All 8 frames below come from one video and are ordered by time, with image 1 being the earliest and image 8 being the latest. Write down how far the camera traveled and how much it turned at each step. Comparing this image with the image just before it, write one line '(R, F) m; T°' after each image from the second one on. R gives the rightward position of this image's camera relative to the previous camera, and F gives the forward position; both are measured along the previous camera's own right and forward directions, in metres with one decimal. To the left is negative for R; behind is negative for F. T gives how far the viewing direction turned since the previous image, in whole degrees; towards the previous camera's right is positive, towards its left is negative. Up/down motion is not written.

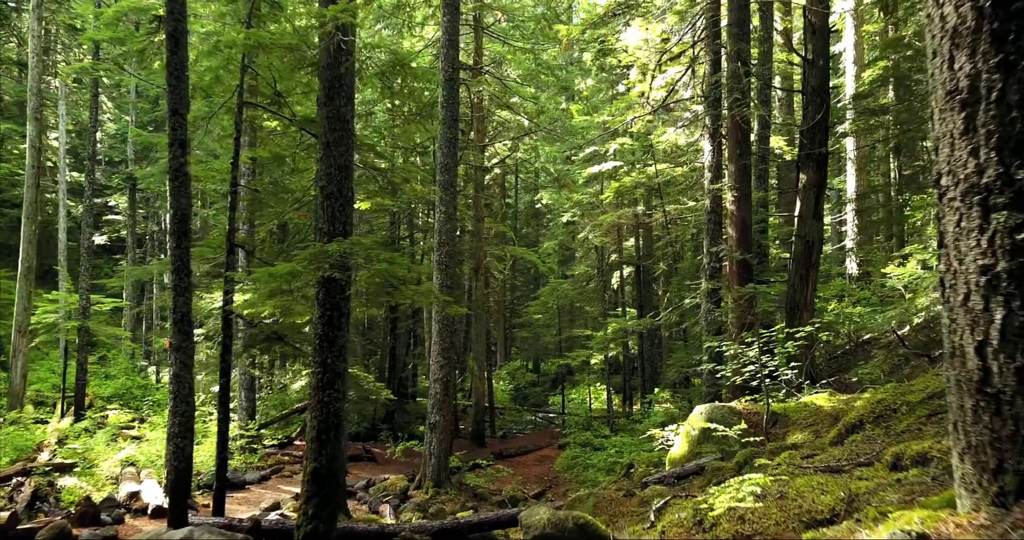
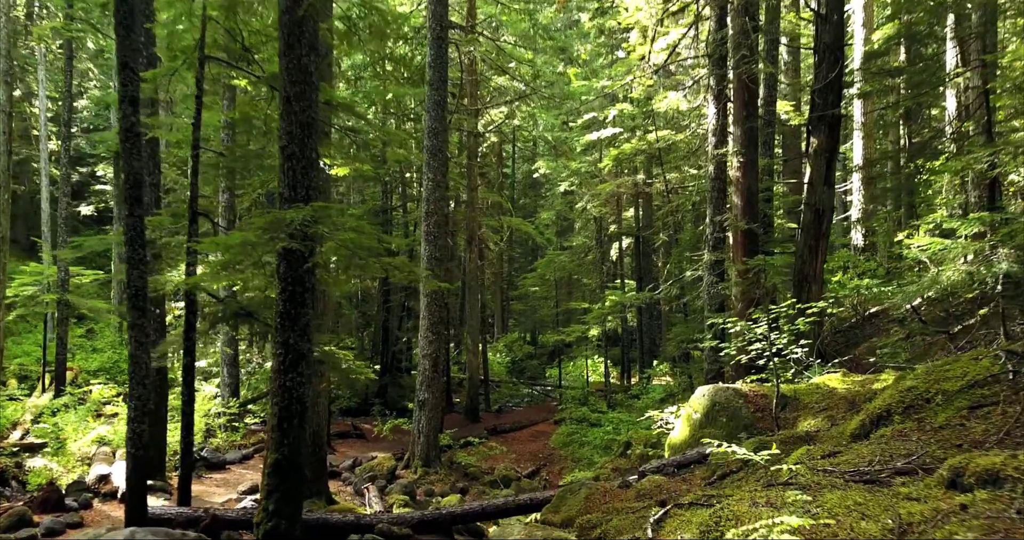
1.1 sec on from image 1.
(+0.1, +0.6) m; 0°
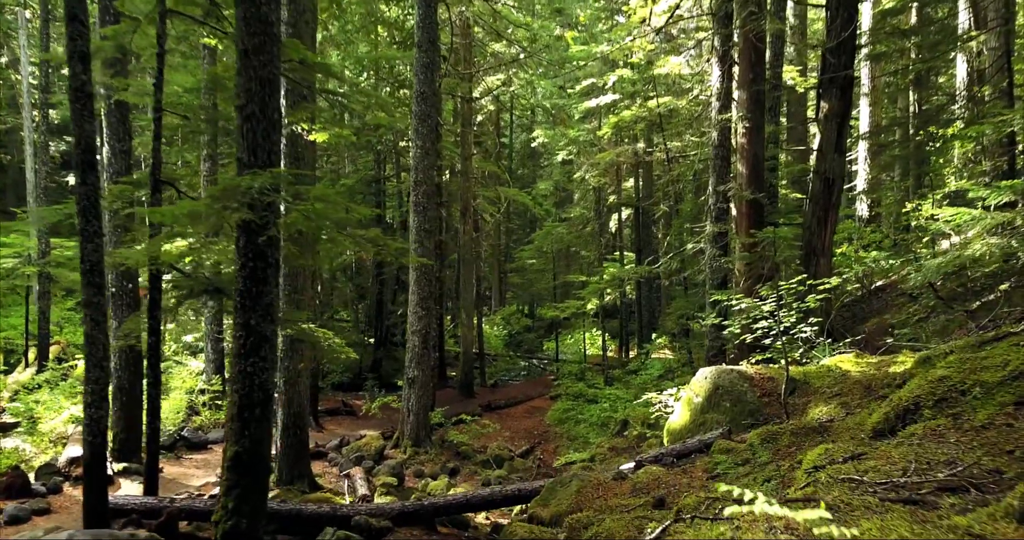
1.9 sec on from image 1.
(+0.1, +0.5) m; 0°
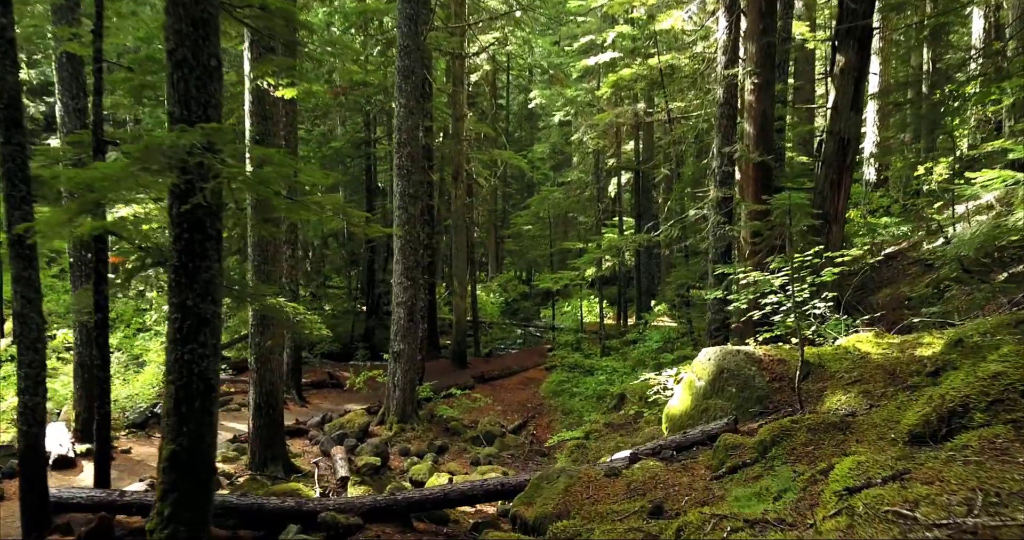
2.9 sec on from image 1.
(+0.1, +0.6) m; 0°
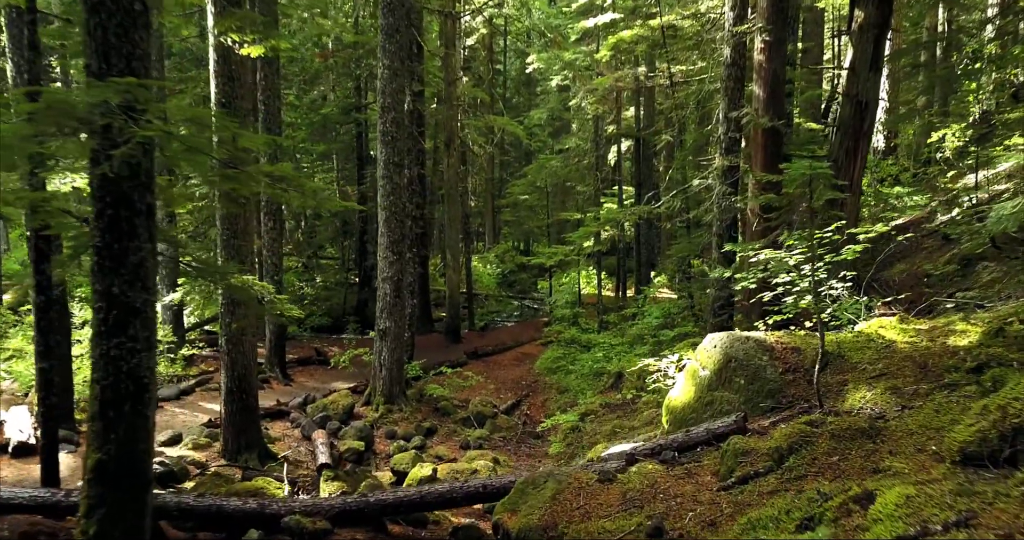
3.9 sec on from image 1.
(+0.1, +0.6) m; 0°
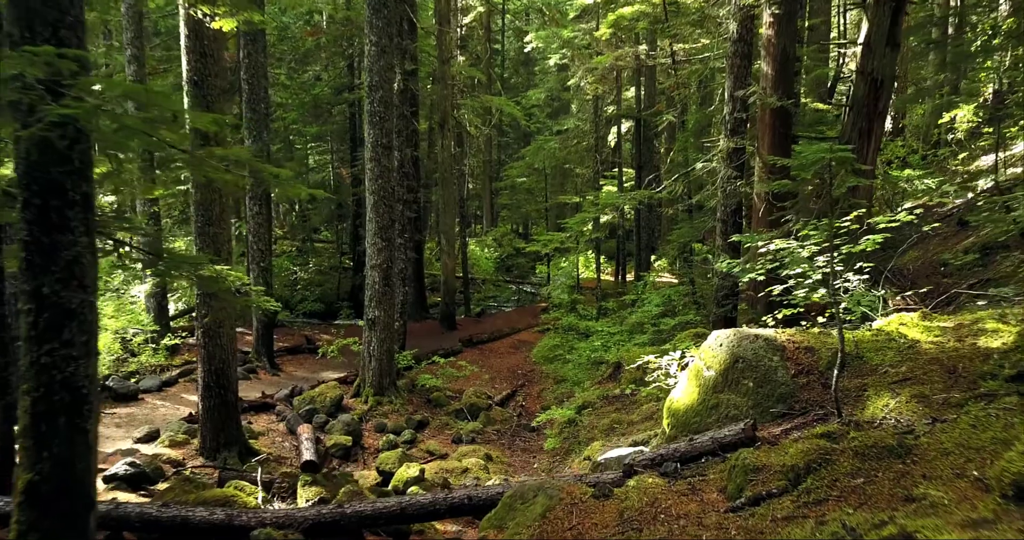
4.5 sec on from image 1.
(+0.1, +0.4) m; 0°
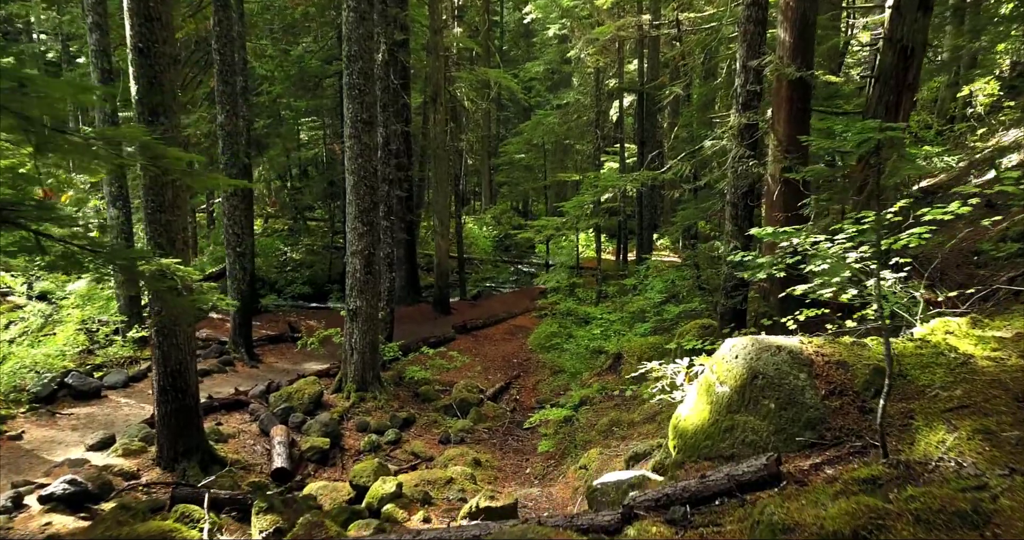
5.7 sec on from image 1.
(+0.1, +0.7) m; 0°
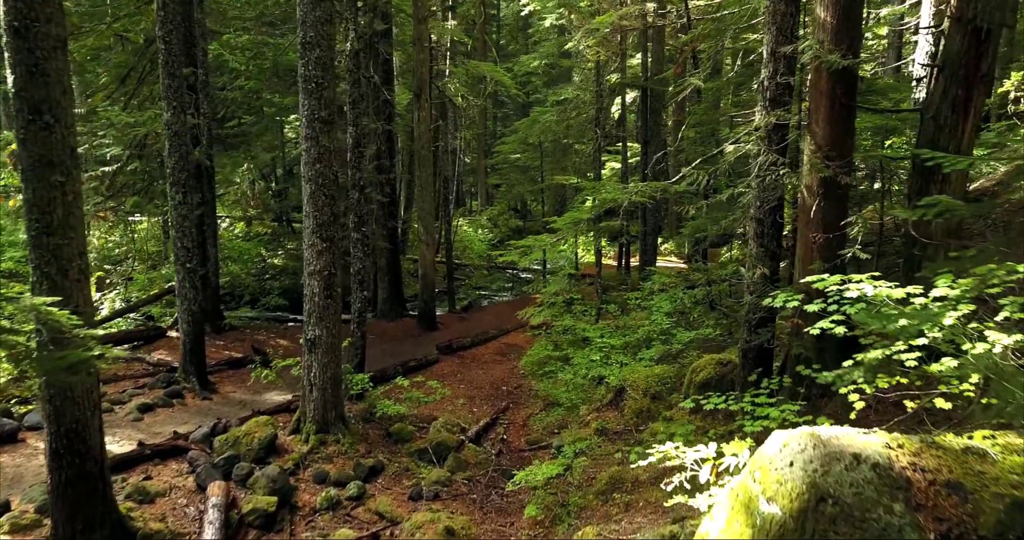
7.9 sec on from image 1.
(+0.2, +1.2) m; 0°
